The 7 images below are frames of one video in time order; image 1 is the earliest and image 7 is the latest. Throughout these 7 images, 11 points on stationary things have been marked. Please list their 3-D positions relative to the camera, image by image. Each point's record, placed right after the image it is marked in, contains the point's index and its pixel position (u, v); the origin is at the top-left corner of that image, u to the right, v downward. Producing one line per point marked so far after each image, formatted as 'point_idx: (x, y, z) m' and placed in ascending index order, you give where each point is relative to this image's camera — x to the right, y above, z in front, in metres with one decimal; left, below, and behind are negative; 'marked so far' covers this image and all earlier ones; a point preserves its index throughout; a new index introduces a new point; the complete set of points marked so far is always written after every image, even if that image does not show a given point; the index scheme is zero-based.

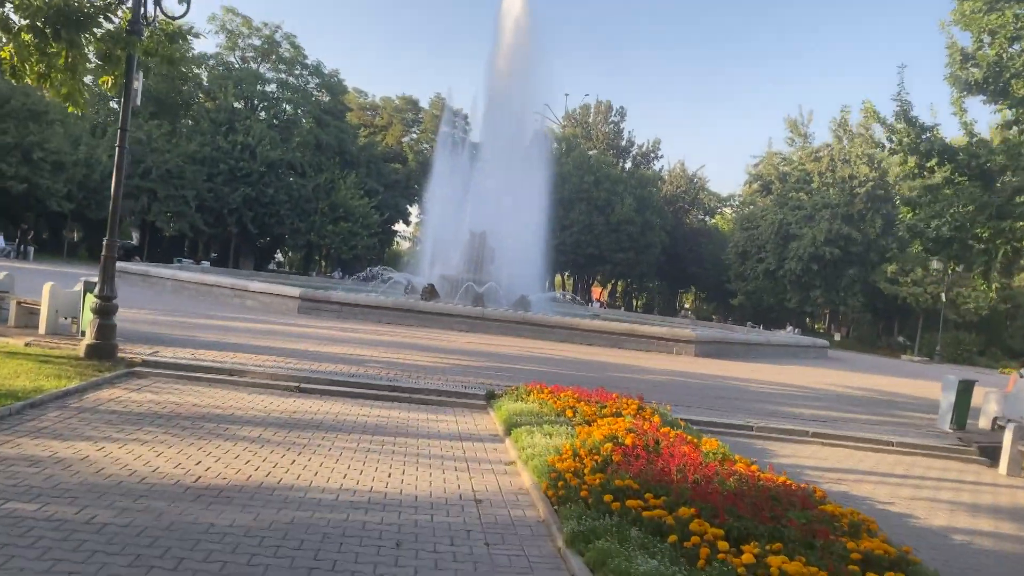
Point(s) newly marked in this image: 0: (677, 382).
0: (+3.1, -1.8, +15.8) m
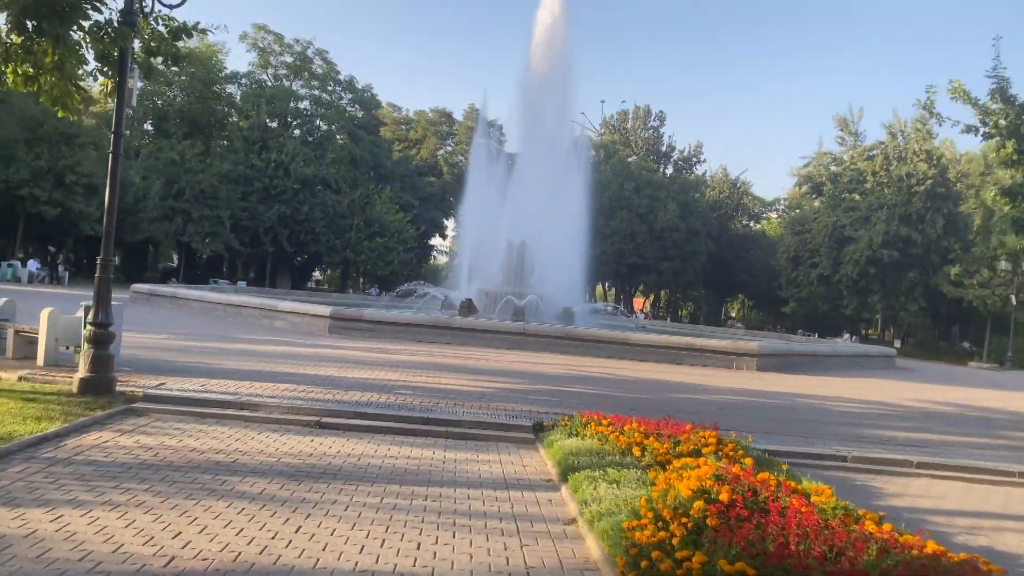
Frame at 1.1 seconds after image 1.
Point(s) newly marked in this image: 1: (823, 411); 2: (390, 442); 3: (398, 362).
0: (+3.9, -1.9, +14.2) m
1: (+5.2, -2.0, +14.1) m
2: (-1.3, -1.6, +8.8) m
3: (-2.1, -1.3, +15.4) m
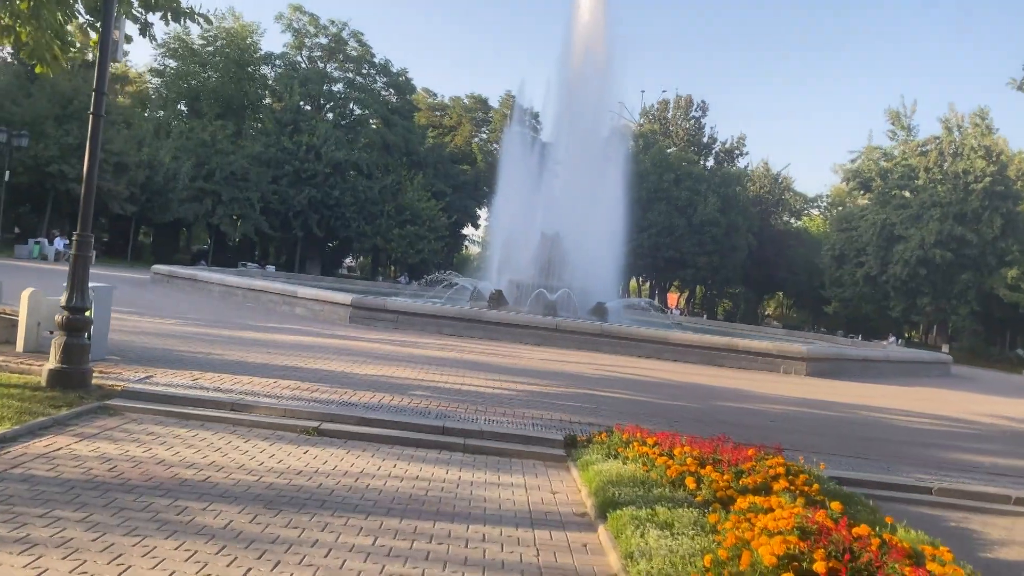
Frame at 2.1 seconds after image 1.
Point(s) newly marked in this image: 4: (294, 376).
0: (+4.3, -1.9, +12.7) m
1: (+5.6, -2.1, +12.6) m
2: (-1.0, -1.5, +7.5) m
3: (-1.6, -1.2, +14.1) m
4: (-2.7, -1.1, +10.6) m
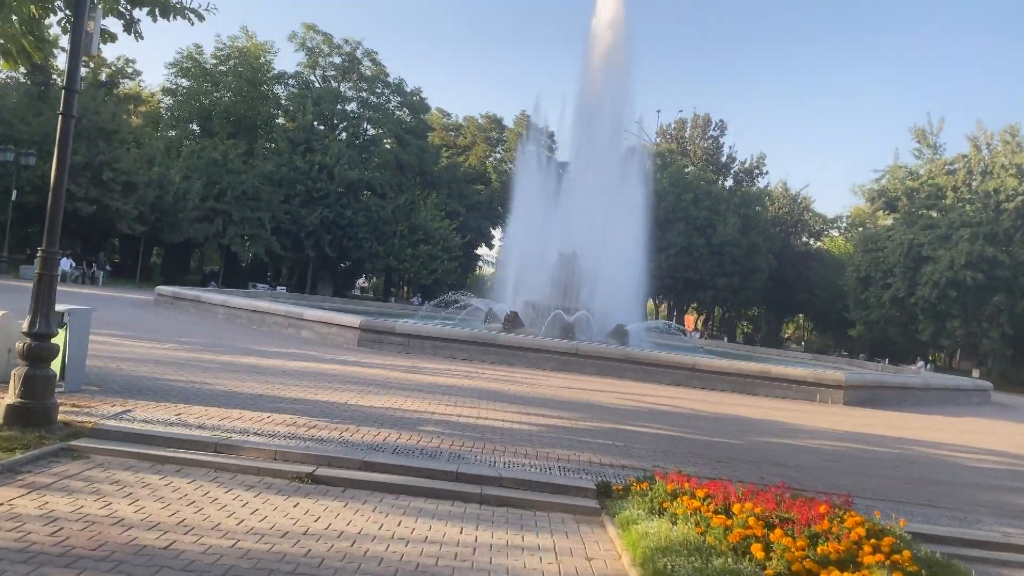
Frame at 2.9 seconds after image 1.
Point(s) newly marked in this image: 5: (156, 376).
0: (+4.6, -2.2, +11.5) m
1: (+5.9, -2.4, +11.3) m
2: (-0.8, -1.7, +6.4) m
3: (-1.3, -1.5, +13.1) m
4: (-2.5, -1.4, +9.5) m
5: (-4.6, -1.1, +11.1) m
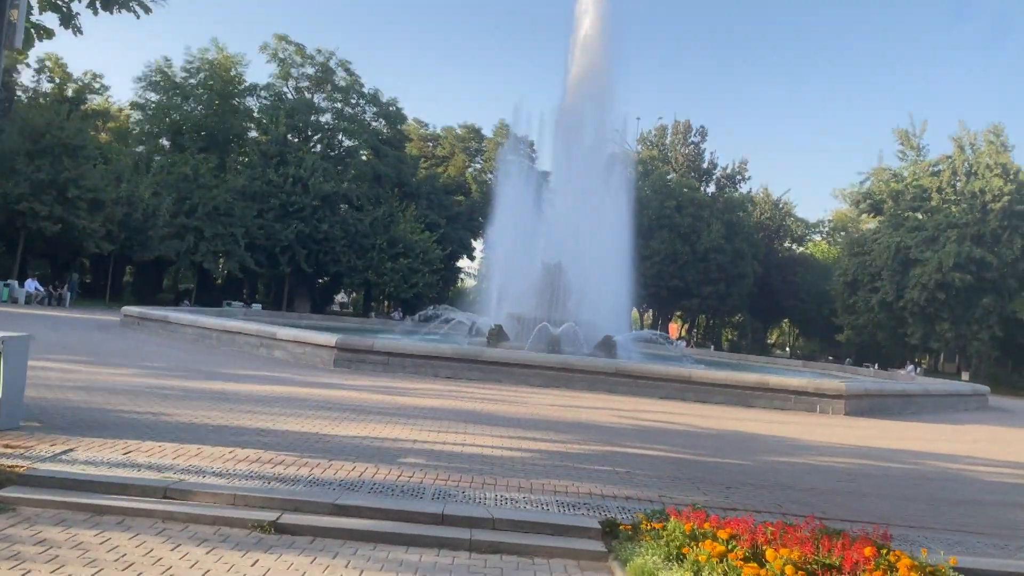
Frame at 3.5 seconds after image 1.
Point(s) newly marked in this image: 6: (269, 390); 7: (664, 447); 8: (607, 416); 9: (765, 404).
0: (+4.5, -2.3, +10.7) m
1: (+5.7, -2.4, +10.6) m
2: (-0.9, -1.8, +5.5) m
3: (-1.4, -1.7, +12.1) m
4: (-2.6, -1.6, +8.6) m
5: (-4.8, -1.4, +10.1) m
6: (-3.7, -1.6, +13.1) m
7: (+1.9, -2.0, +11.0) m
8: (+1.5, -2.0, +13.6) m
9: (+5.2, -2.4, +17.6) m
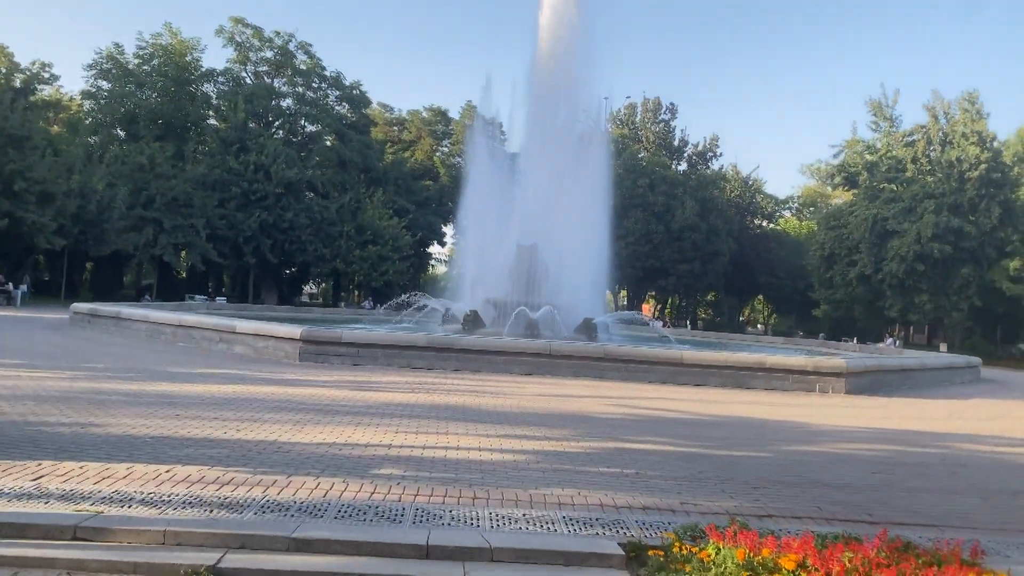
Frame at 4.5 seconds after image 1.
0: (+4.4, -1.9, +9.6) m
1: (+5.6, -2.0, +9.5) m
2: (-0.8, -1.7, +4.3) m
3: (-1.6, -1.5, +10.8) m
4: (-2.6, -1.4, +7.2) m
5: (-4.9, -1.3, +8.6) m
6: (-3.9, -1.4, +11.7) m
7: (+1.8, -1.7, +9.8) m
8: (+1.3, -1.7, +12.4) m
9: (+4.9, -1.9, +16.5) m
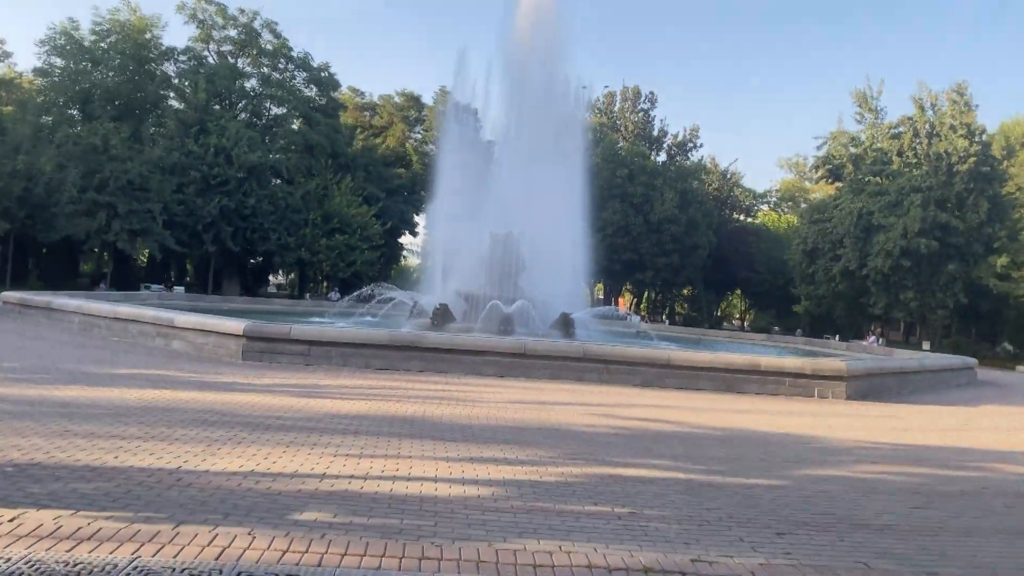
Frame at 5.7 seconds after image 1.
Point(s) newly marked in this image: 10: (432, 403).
0: (+4.0, -1.9, +8.2) m
1: (+5.3, -2.0, +8.1) m
2: (-1.0, -1.6, +2.6) m
3: (-2.0, -1.4, +9.2) m
4: (-2.9, -1.3, +5.6) m
5: (-5.2, -1.2, +6.9) m
6: (-4.3, -1.3, +10.0) m
7: (+1.5, -1.7, +8.2) m
8: (+0.9, -1.6, +10.8) m
9: (+4.3, -1.8, +15.1) m
10: (-1.0, -1.5, +10.9) m
